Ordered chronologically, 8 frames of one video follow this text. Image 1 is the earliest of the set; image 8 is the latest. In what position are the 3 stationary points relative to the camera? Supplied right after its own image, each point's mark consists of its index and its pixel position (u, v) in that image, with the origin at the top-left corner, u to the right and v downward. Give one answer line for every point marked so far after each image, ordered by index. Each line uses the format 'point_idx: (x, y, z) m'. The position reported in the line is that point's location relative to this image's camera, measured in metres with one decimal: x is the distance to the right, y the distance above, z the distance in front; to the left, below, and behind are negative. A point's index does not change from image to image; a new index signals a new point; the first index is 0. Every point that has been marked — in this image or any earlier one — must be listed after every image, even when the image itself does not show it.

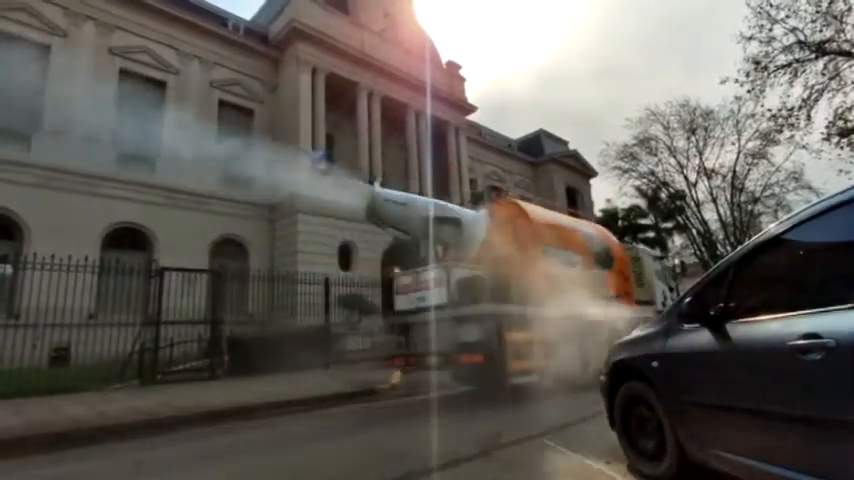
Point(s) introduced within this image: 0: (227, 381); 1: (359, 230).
0: (-4.3, -3.1, +10.1) m
1: (-2.9, +0.4, +19.8) m
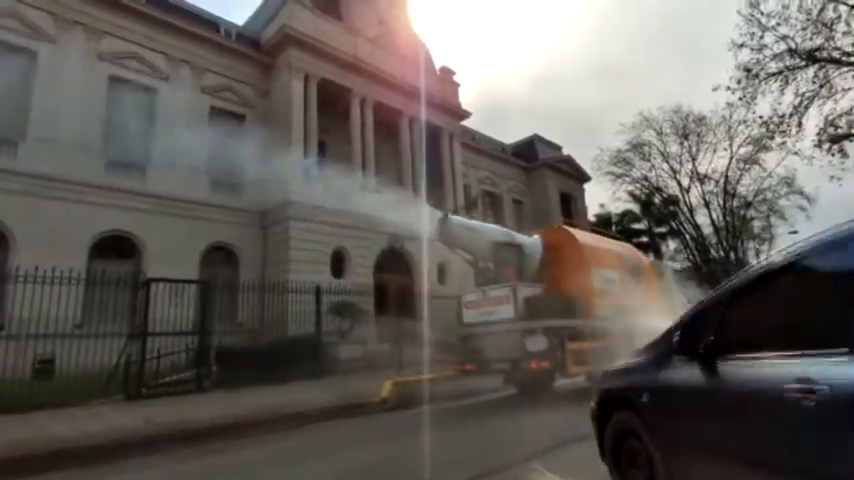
0: (-4.5, -3.3, +10.0) m
1: (-3.2, +0.1, +19.7) m
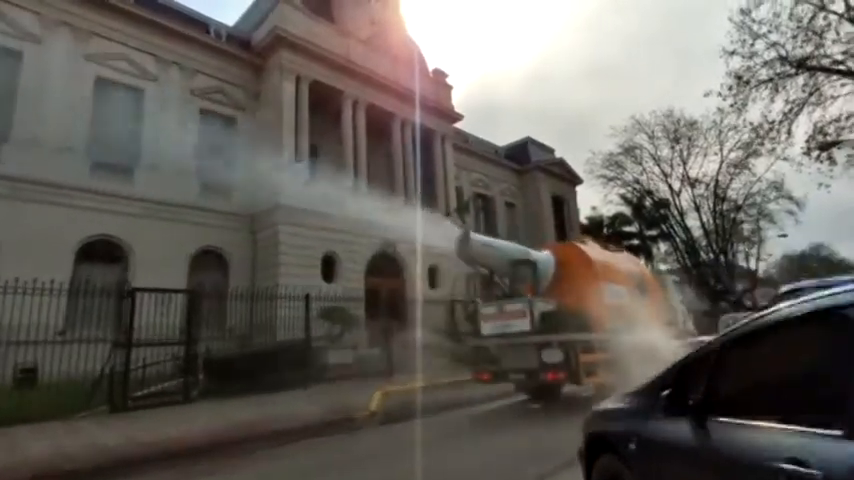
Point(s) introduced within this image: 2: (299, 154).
0: (-4.7, -3.5, +9.8) m
1: (-3.5, 0.0, +19.6) m
2: (-5.4, +3.6, +19.9) m
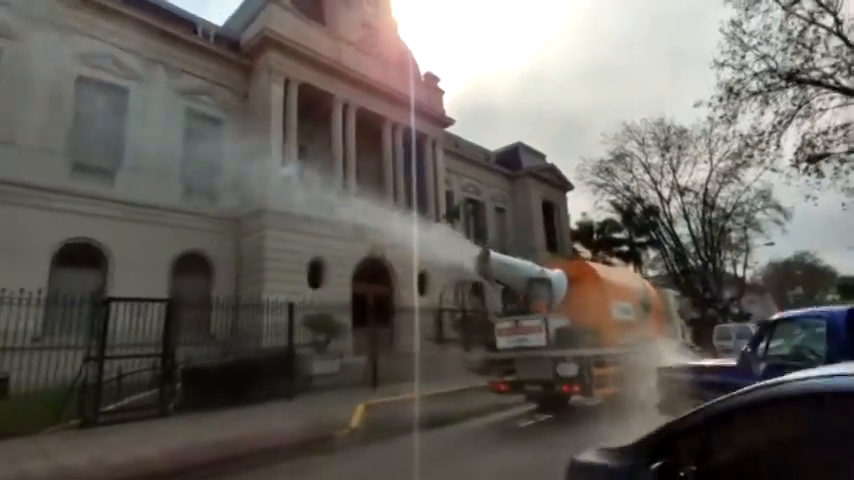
0: (-5.0, -3.6, +9.5) m
1: (-4.0, -0.3, +19.3) m
2: (-5.8, +3.4, +19.6) m
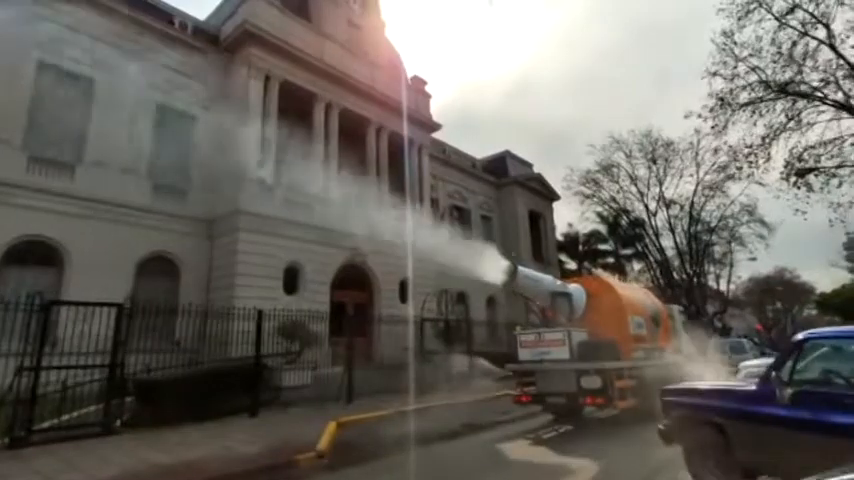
0: (-5.5, -3.6, +8.5) m
1: (-4.7, -0.4, +18.4) m
2: (-6.4, +3.3, +18.7) m
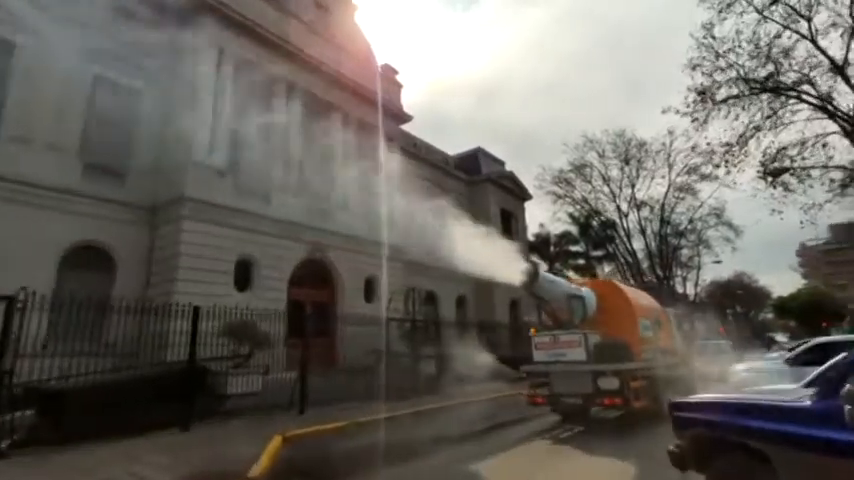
0: (-6.1, -3.3, +6.8) m
1: (-5.8, -0.1, +16.7) m
2: (-7.5, +3.6, +16.9) m
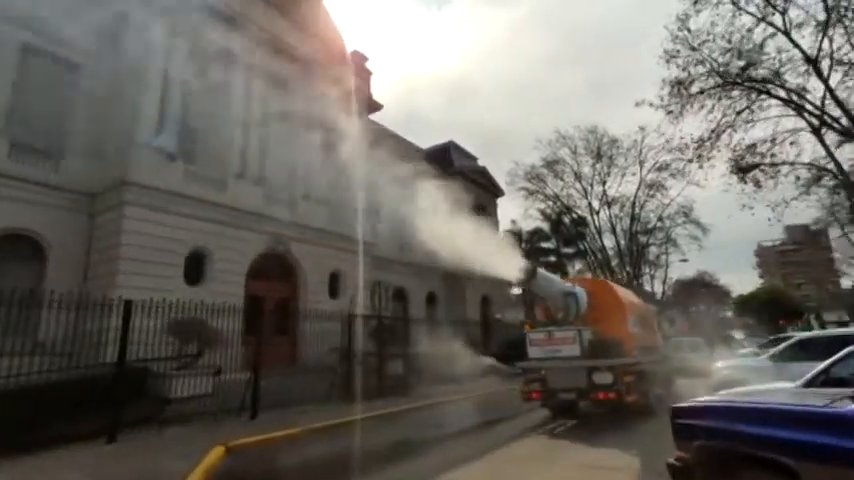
0: (-6.6, -3.0, +5.6) m
1: (-6.9, +0.2, +15.5) m
2: (-8.6, +3.9, +15.6) m
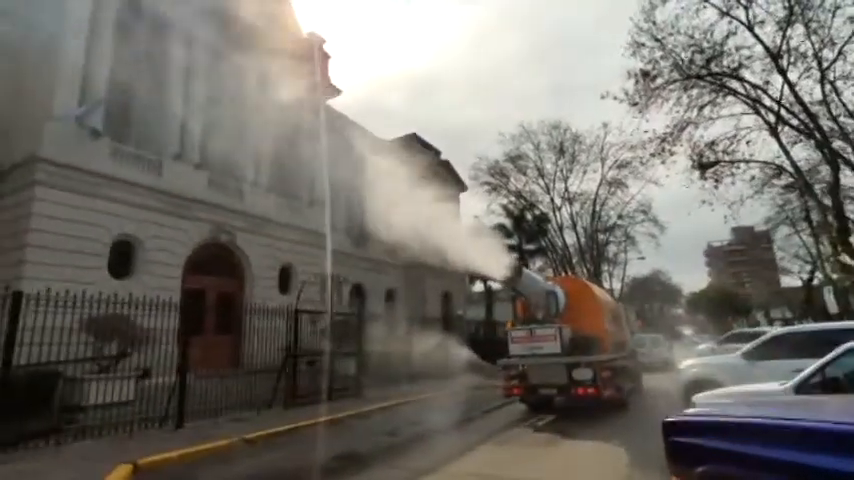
0: (-7.2, -2.7, +4.1) m
1: (-8.2, +0.5, +13.9) m
2: (-9.9, +4.3, +13.9) m
